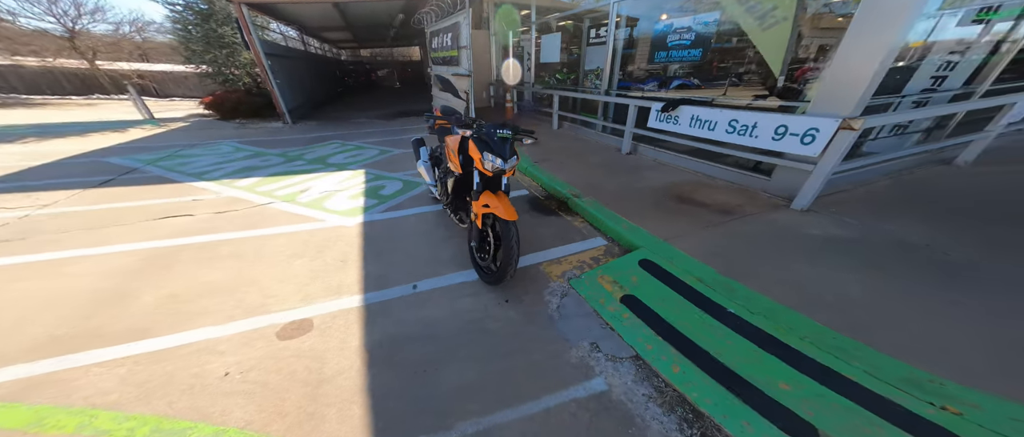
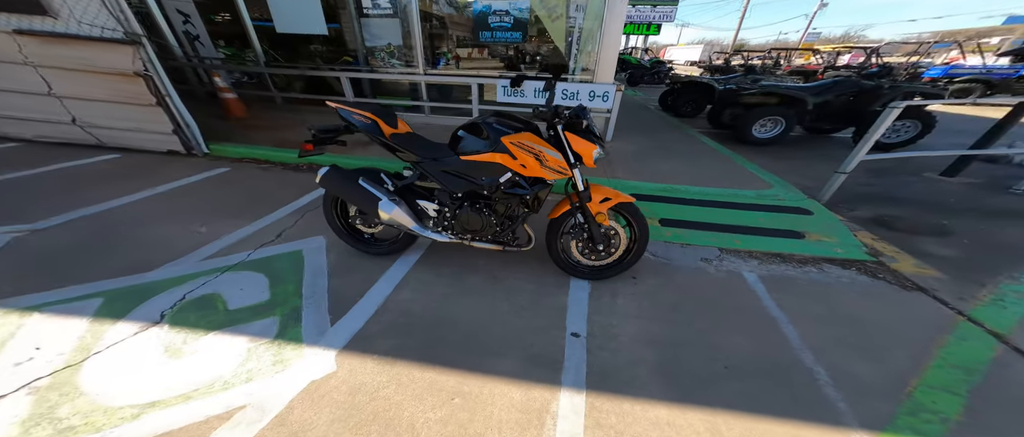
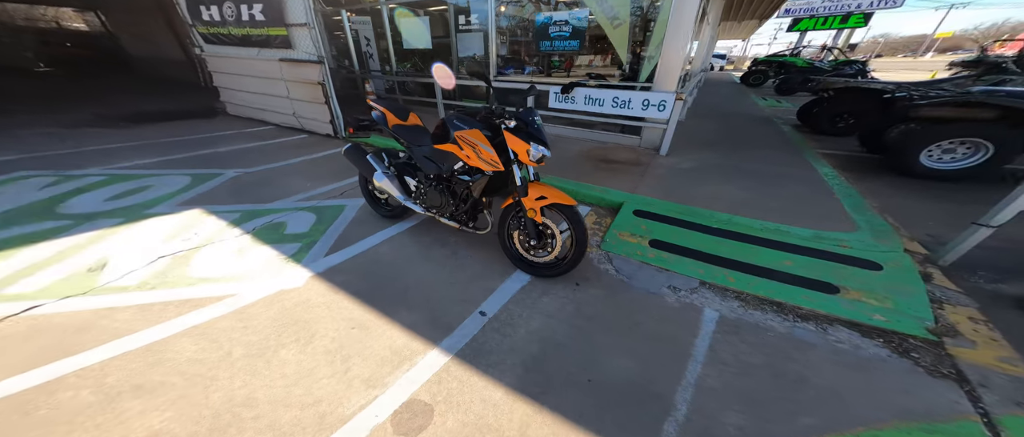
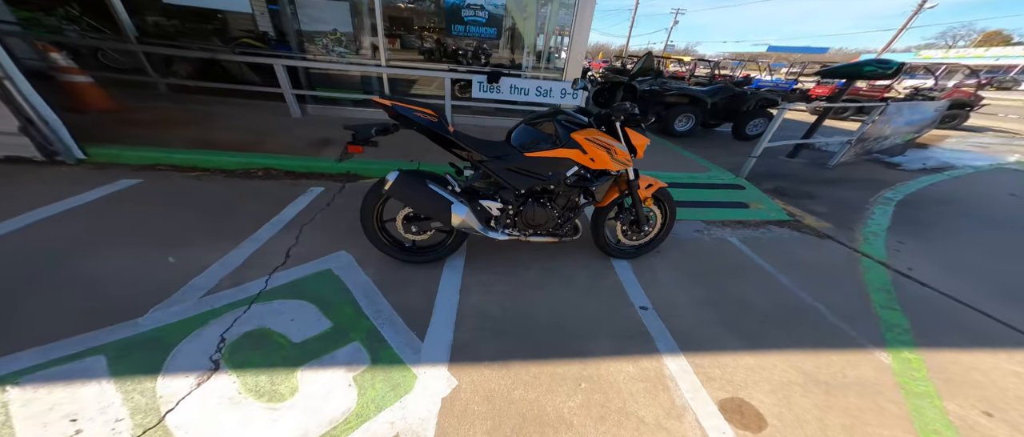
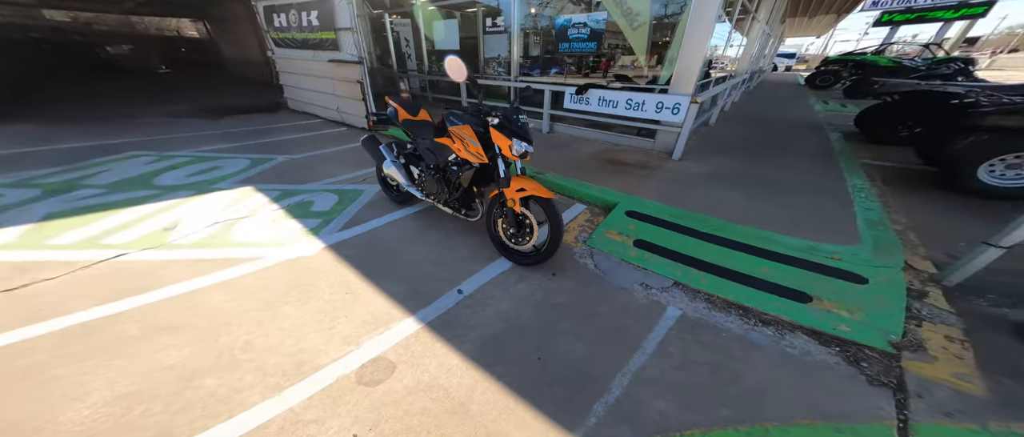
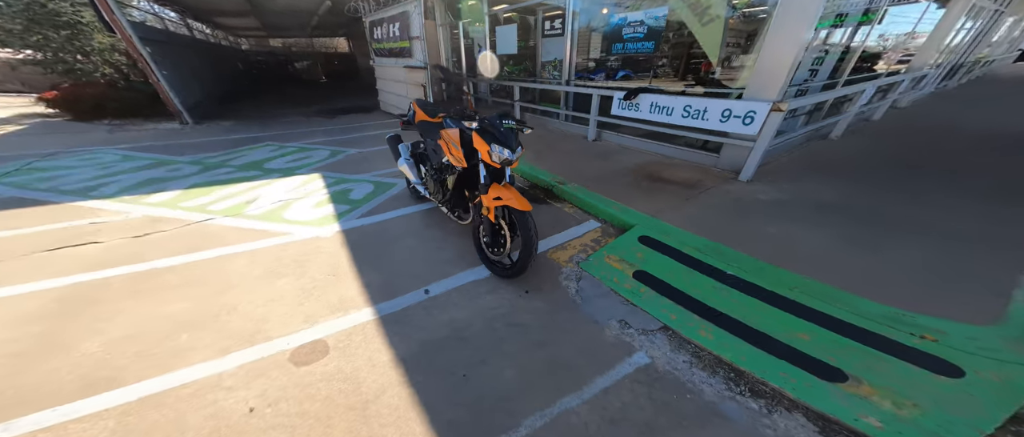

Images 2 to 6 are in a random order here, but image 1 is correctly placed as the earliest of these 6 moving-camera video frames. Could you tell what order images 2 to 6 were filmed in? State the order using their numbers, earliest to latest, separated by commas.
6, 5, 3, 2, 4
